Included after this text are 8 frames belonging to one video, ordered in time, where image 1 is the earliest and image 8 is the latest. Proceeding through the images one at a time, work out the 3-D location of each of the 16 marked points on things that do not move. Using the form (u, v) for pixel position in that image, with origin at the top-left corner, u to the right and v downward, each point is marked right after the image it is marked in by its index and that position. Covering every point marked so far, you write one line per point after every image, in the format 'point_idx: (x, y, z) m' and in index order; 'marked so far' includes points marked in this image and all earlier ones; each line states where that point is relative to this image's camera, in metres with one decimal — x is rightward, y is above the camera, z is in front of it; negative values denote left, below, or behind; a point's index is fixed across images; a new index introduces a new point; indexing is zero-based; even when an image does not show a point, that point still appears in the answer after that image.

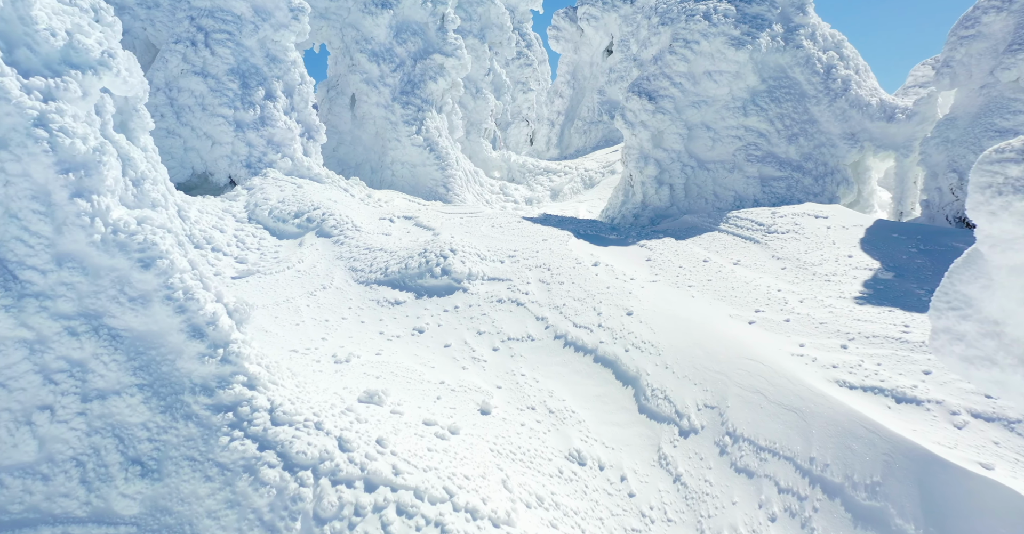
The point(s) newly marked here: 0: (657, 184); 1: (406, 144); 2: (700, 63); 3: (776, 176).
0: (+3.6, +2.0, +15.4) m
1: (-3.2, +3.7, +18.6) m
2: (+4.6, +4.9, +15.1) m
3: (+6.1, +2.1, +14.2) m
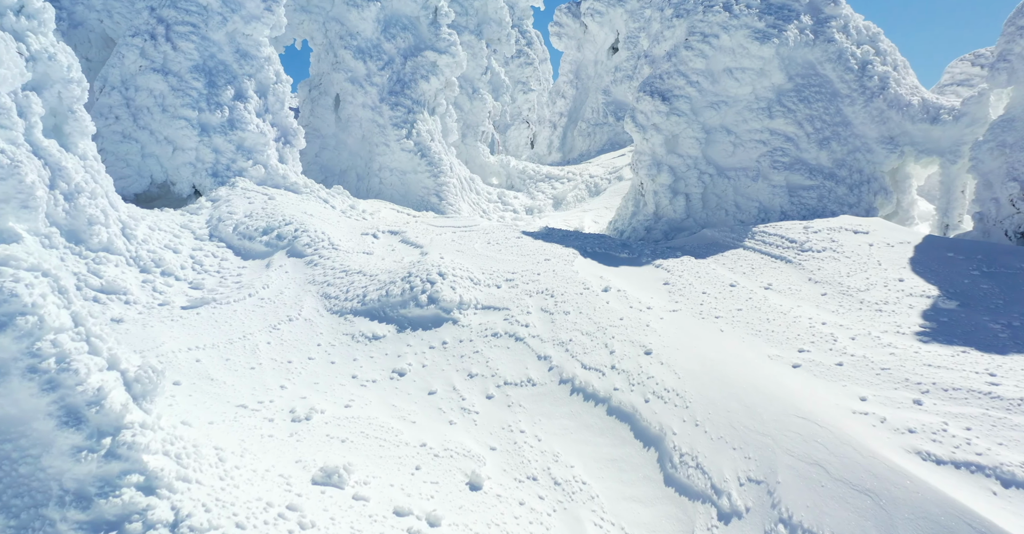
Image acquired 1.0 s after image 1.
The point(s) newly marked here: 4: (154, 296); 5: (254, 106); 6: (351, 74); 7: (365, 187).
0: (+3.6, +1.6, +13.9) m
1: (-3.2, +3.2, +17.2) m
2: (+4.6, +4.5, +13.7) m
3: (+6.0, +1.7, +12.8) m
4: (-5.0, -0.4, +8.7) m
5: (-5.6, +3.5, +13.6) m
6: (-4.6, +5.4, +17.5) m
7: (-4.2, +2.2, +17.5) m
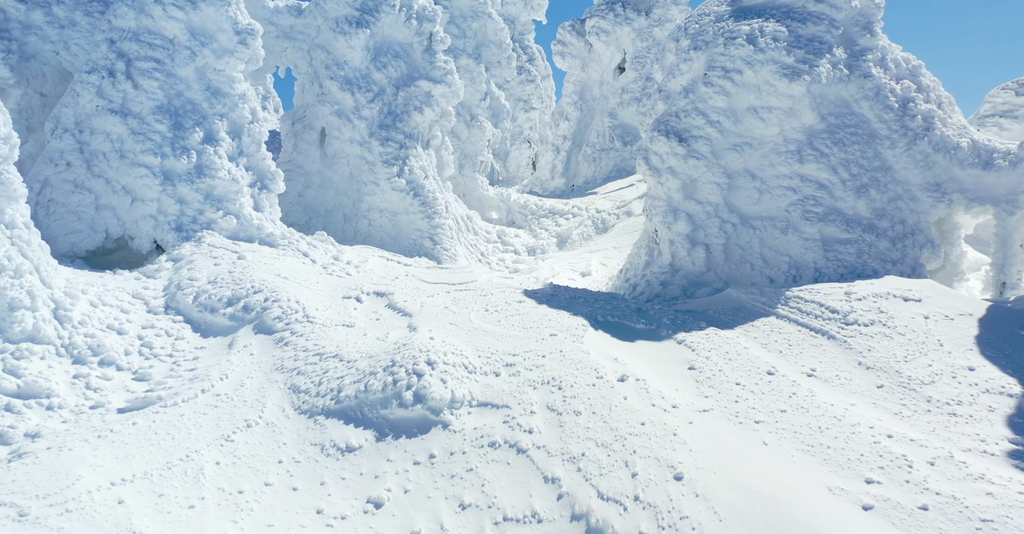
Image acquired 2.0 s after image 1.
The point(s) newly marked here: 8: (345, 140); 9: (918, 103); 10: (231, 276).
0: (+3.6, +0.5, +12.6) m
1: (-3.2, +2.0, +15.8) m
2: (+4.6, +3.3, +12.3) m
3: (+6.0, +0.5, +11.4) m
4: (-5.0, -1.5, +7.3) m
5: (-5.6, +2.3, +12.2) m
6: (-4.6, +4.1, +16.2) m
7: (-4.1, +1.0, +16.1) m
8: (-4.3, +3.3, +16.1) m
9: (+7.6, +3.1, +11.7) m
10: (-4.5, -0.1, +9.9) m
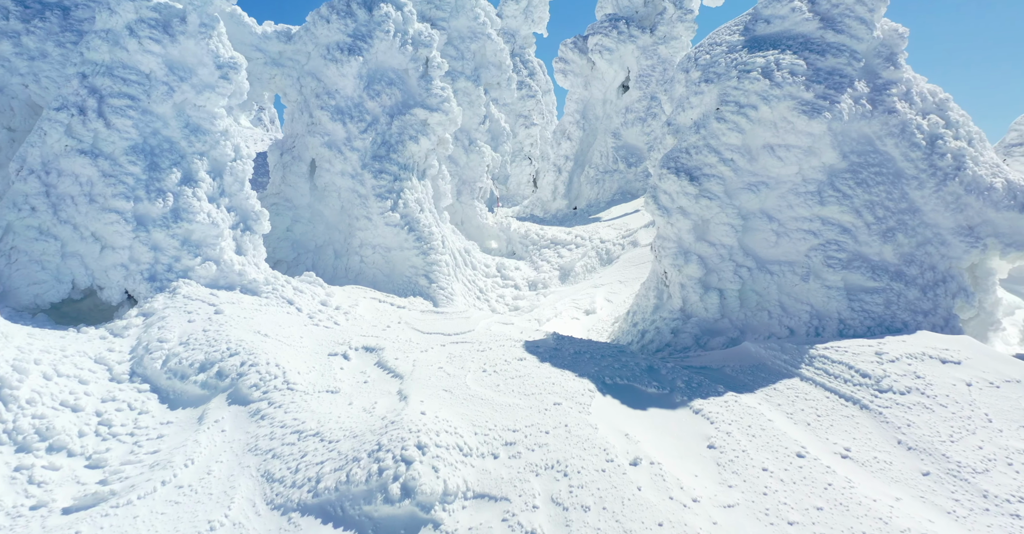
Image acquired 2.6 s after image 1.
0: (+3.6, -0.4, +11.7) m
1: (-3.2, +1.1, +15.0) m
2: (+4.6, +2.5, +11.5) m
3: (+6.0, -0.3, +10.6) m
4: (-5.0, -2.3, +6.4) m
5: (-5.6, +1.4, +11.5) m
6: (-4.6, +3.2, +15.4) m
7: (-4.1, 0.0, +15.3) m
8: (-4.3, +2.3, +15.3) m
9: (+7.6, +2.2, +10.9) m
10: (-4.5, -1.0, +9.1) m
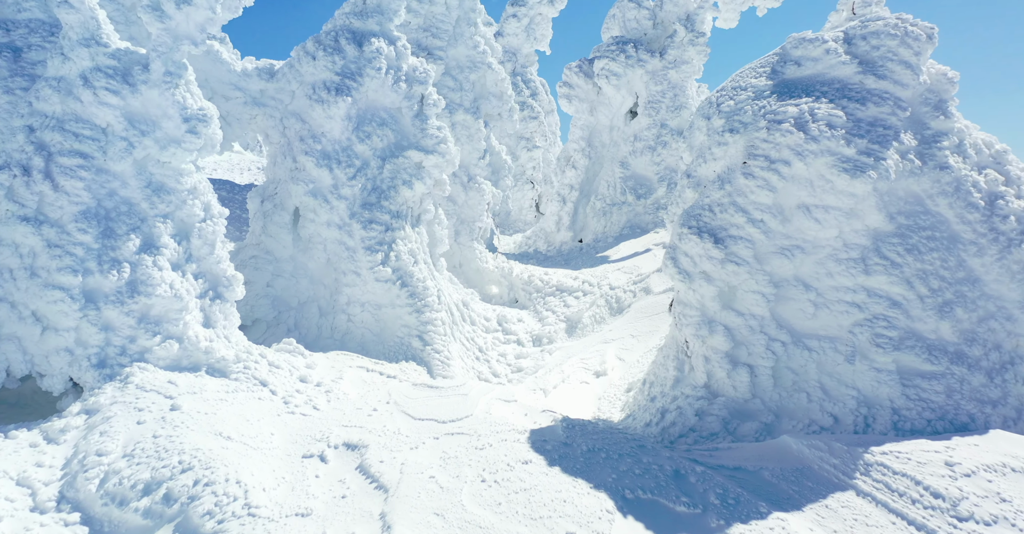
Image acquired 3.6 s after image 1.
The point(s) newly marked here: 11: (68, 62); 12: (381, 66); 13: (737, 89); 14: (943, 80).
0: (+3.6, -1.6, +10.4) m
1: (-3.2, -0.3, +13.7) m
2: (+4.6, +1.2, +10.2) m
3: (+6.1, -1.5, +9.2) m
4: (-5.0, -3.5, +5.0) m
5: (-5.6, +0.2, +10.1) m
6: (-4.5, +1.8, +14.1) m
7: (-4.1, -1.3, +14.0) m
8: (-4.3, +1.0, +14.0) m
9: (+7.7, +1.0, +9.6) m
10: (-4.5, -2.2, +7.7) m
11: (-7.0, +3.2, +9.8) m
12: (-3.1, +4.8, +14.7) m
13: (+4.3, +3.4, +11.9) m
14: (+7.2, +3.1, +10.4) m
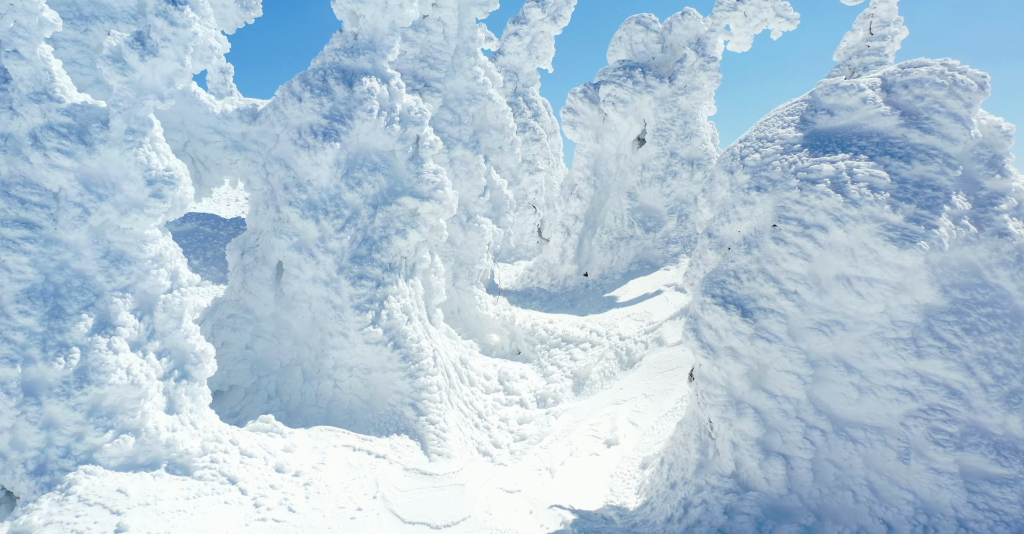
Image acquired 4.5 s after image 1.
0: (+3.7, -2.8, +9.1) m
1: (-3.1, -1.5, +12.5) m
2: (+4.6, +0.1, +9.1) m
3: (+6.1, -2.6, +8.0) m
4: (-4.9, -4.5, +3.8) m
5: (-5.6, -1.0, +9.0) m
6: (-4.5, +0.6, +13.0) m
7: (-4.0, -2.5, +12.7) m
8: (-4.3, -0.3, +12.9) m
9: (+7.7, -0.1, +8.4) m
10: (-4.4, -3.3, +6.5) m
11: (-7.0, +2.1, +8.7) m
12: (-3.1, +3.5, +13.6) m
13: (+4.3, +2.2, +10.7) m
14: (+7.2, +2.0, +9.2) m
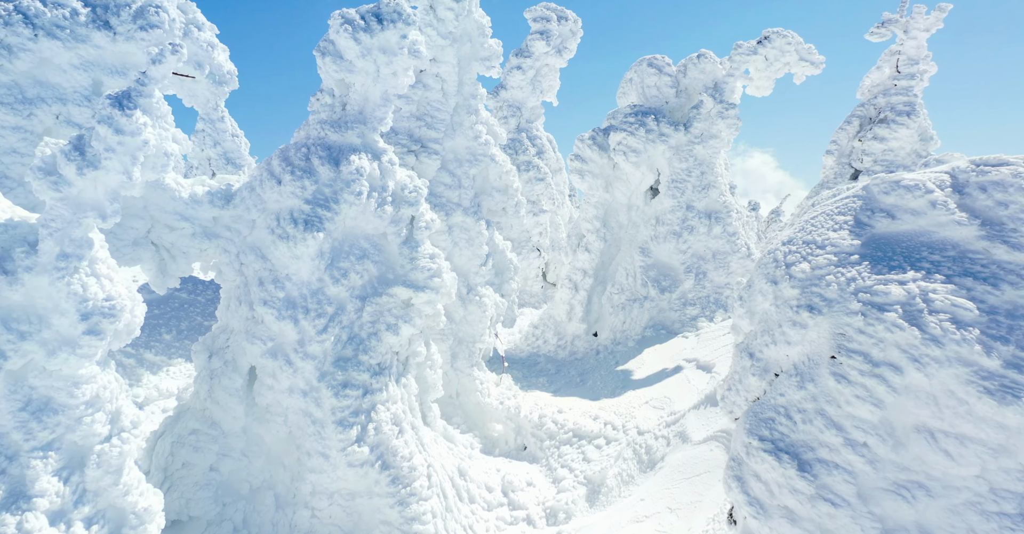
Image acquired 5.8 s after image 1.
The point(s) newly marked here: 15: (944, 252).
0: (+3.8, -4.6, +7.4) m
1: (-3.0, -3.4, +10.8) m
2: (+4.7, -1.7, +7.4) m
3: (+6.2, -4.4, +6.2) m
4: (-4.9, -6.2, +2.0) m
5: (-5.5, -2.8, +7.3) m
6: (-4.4, -1.4, +11.4) m
7: (-3.9, -4.5, +11.0) m
8: (-4.1, -2.2, +11.2) m
9: (+7.8, -1.9, +6.7) m
10: (-4.4, -5.0, +4.8) m
11: (-6.9, +0.2, +7.2) m
12: (-3.0, +1.5, +12.1) m
13: (+4.4, +0.3, +9.1) m
14: (+7.3, +0.2, +7.6) m
15: (+5.7, +0.2, +8.1) m
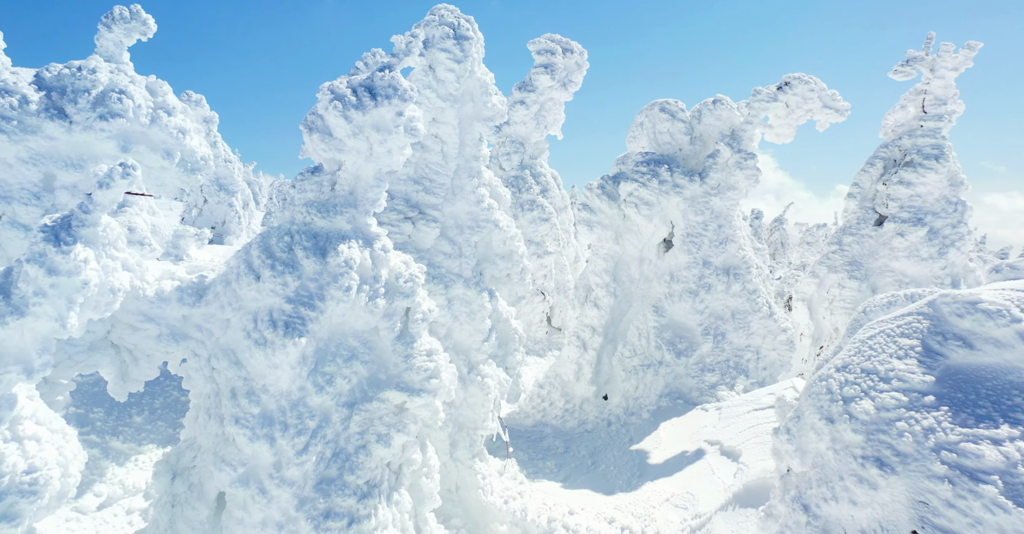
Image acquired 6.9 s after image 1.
0: (+3.9, -6.3, +5.7) m
1: (-2.9, -5.2, +9.3) m
2: (+4.8, -3.4, +5.9) m
3: (+6.3, -6.0, +4.6) m
4: (-4.8, -7.6, +0.4) m
5: (-5.4, -4.5, +5.8) m
6: (-4.3, -3.2, +9.9) m
7: (-3.8, -6.3, +9.5) m
8: (-4.0, -4.0, +9.8) m
9: (+7.9, -3.5, +5.2) m
10: (-4.3, -6.6, +3.2) m
11: (-6.8, -1.4, +5.8) m
12: (-2.8, -0.3, +10.8) m
13: (+4.5, -1.4, +7.7) m
14: (+7.4, -1.5, +6.1) m
15: (+5.8, -1.5, +6.6) m
